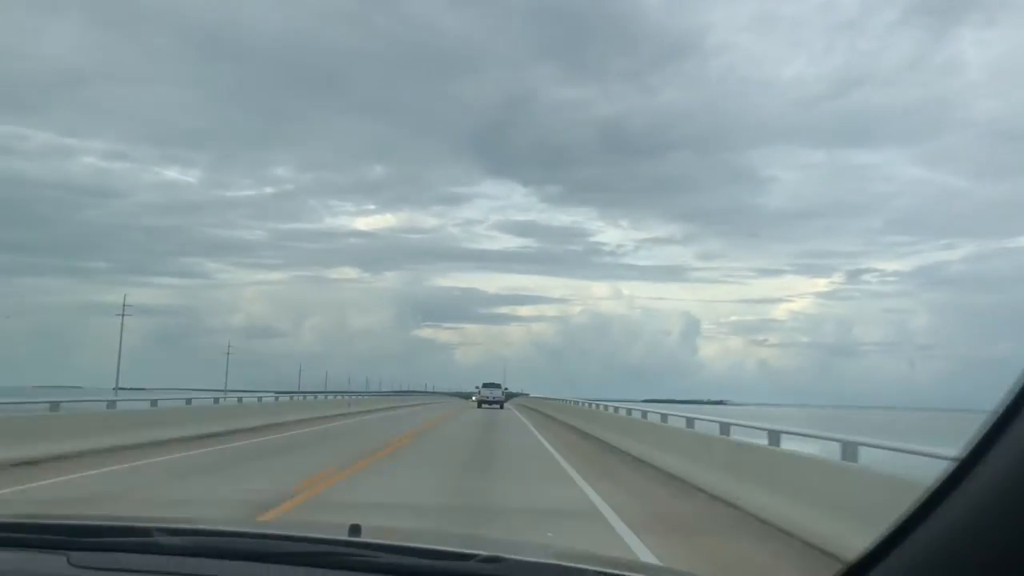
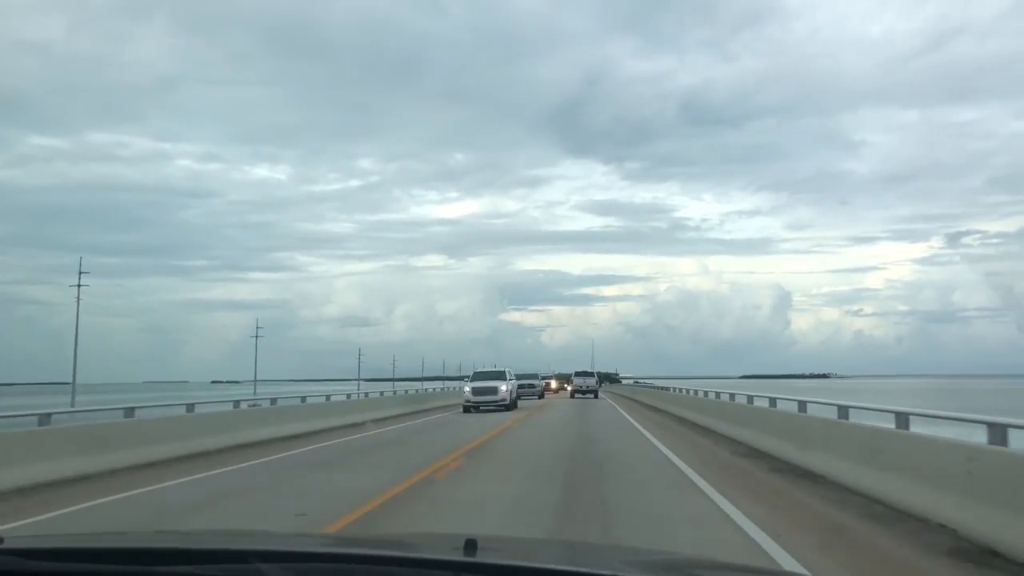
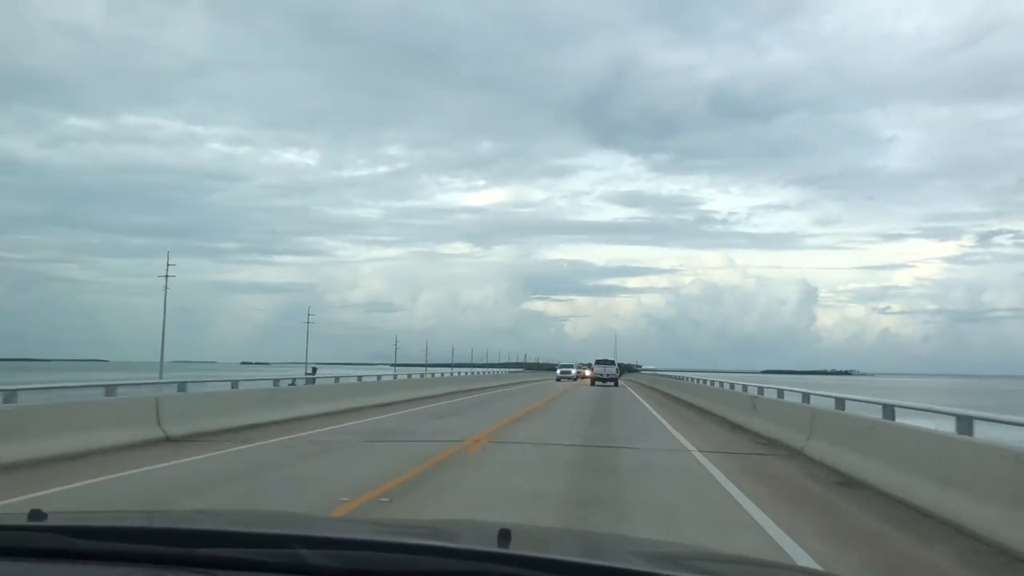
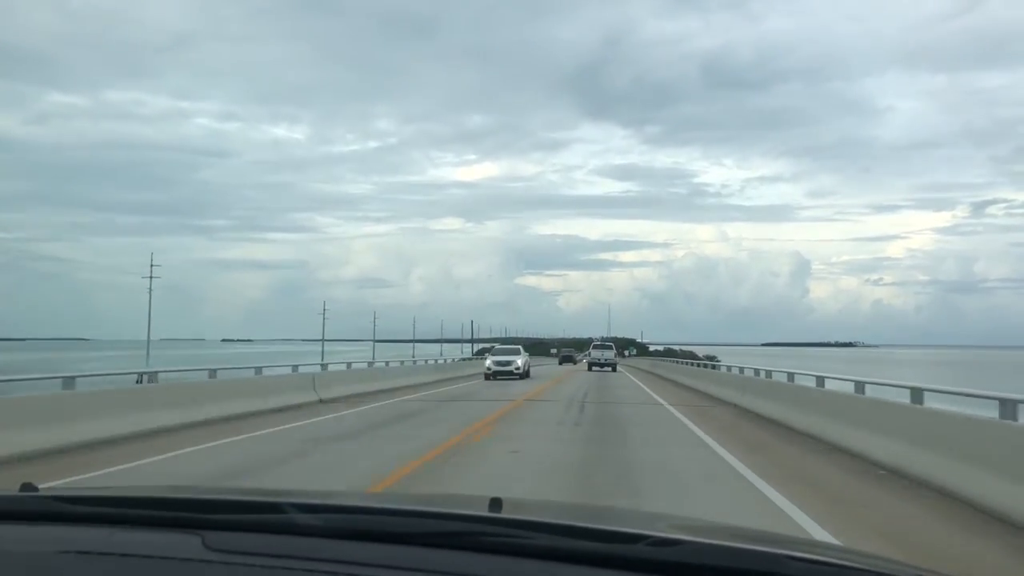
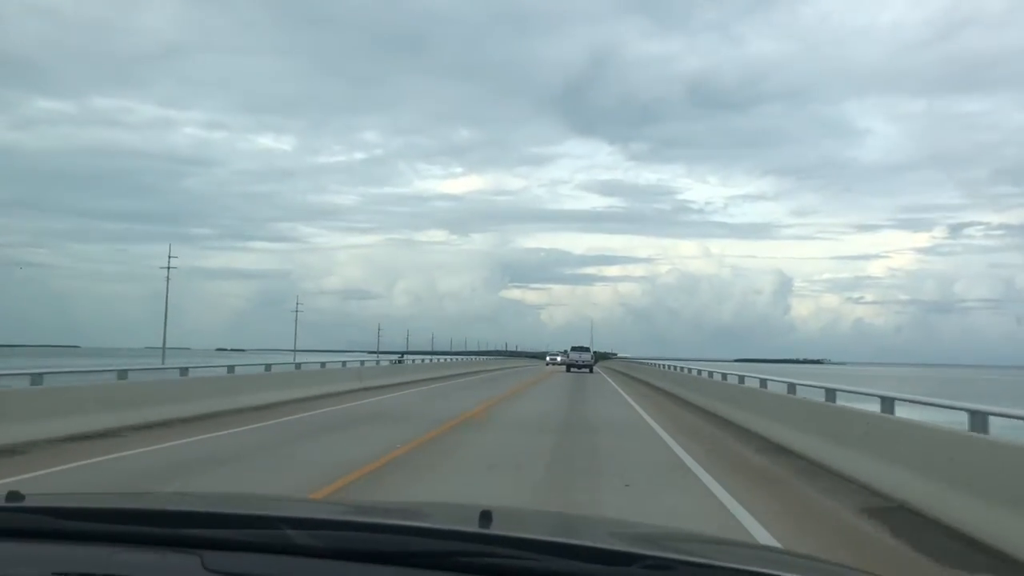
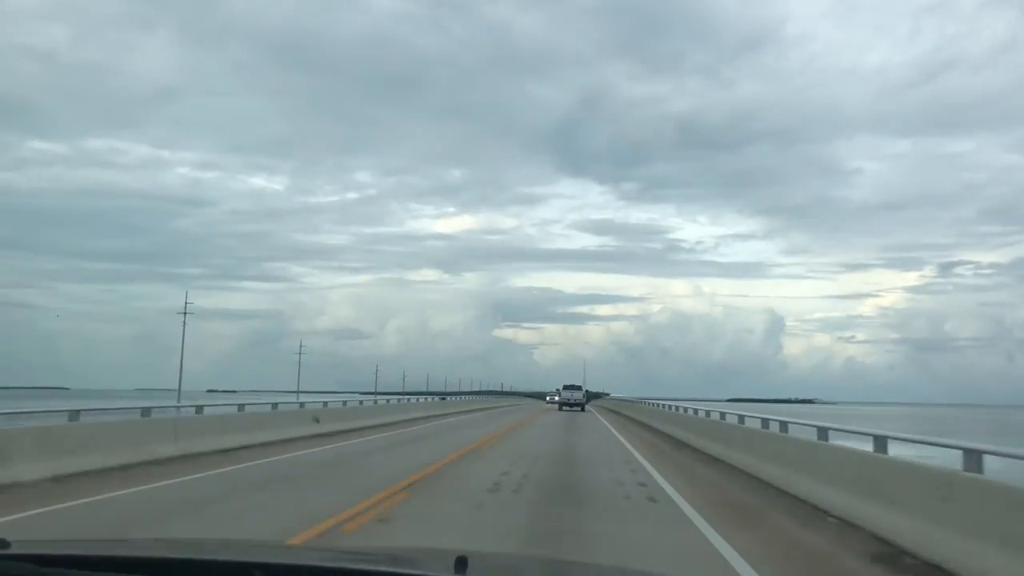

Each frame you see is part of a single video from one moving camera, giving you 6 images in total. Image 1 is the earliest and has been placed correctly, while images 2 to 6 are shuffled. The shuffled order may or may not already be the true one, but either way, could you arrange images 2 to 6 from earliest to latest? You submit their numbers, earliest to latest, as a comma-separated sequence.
6, 5, 3, 2, 4
